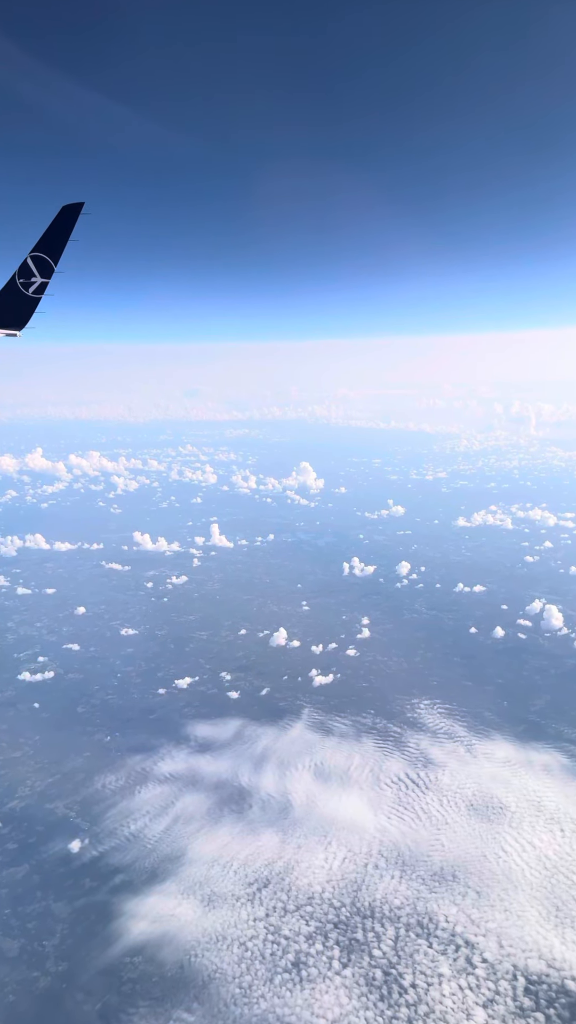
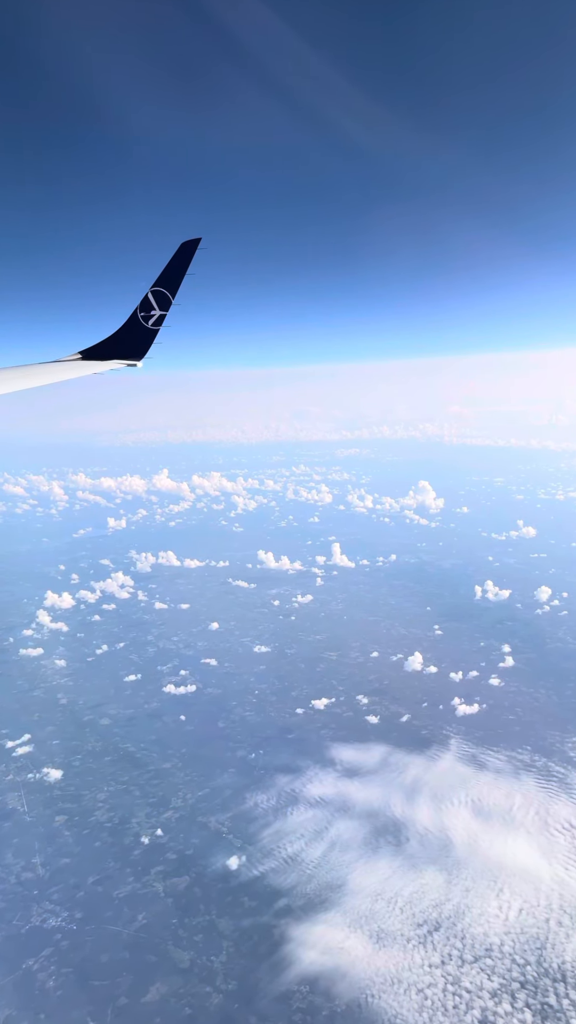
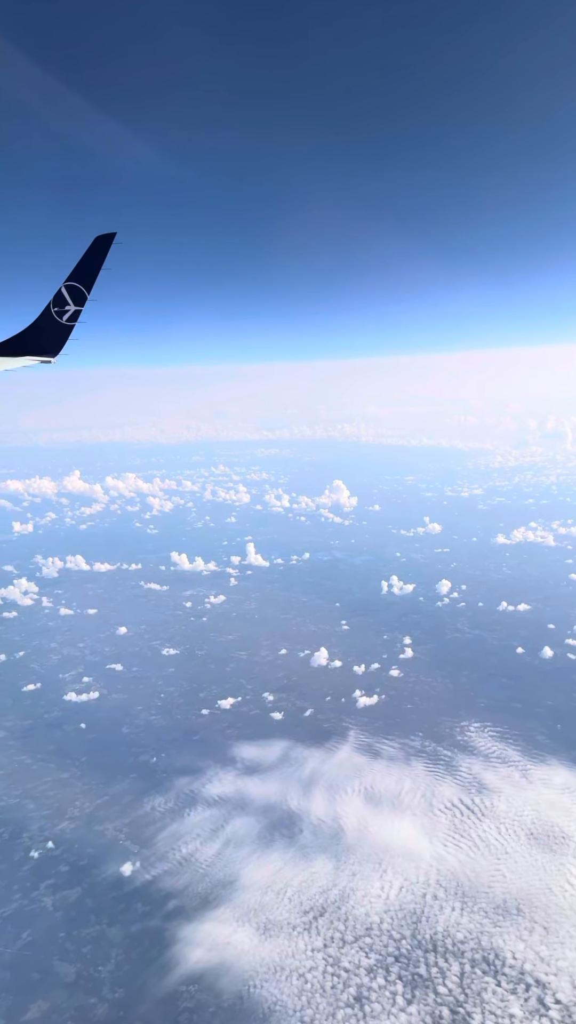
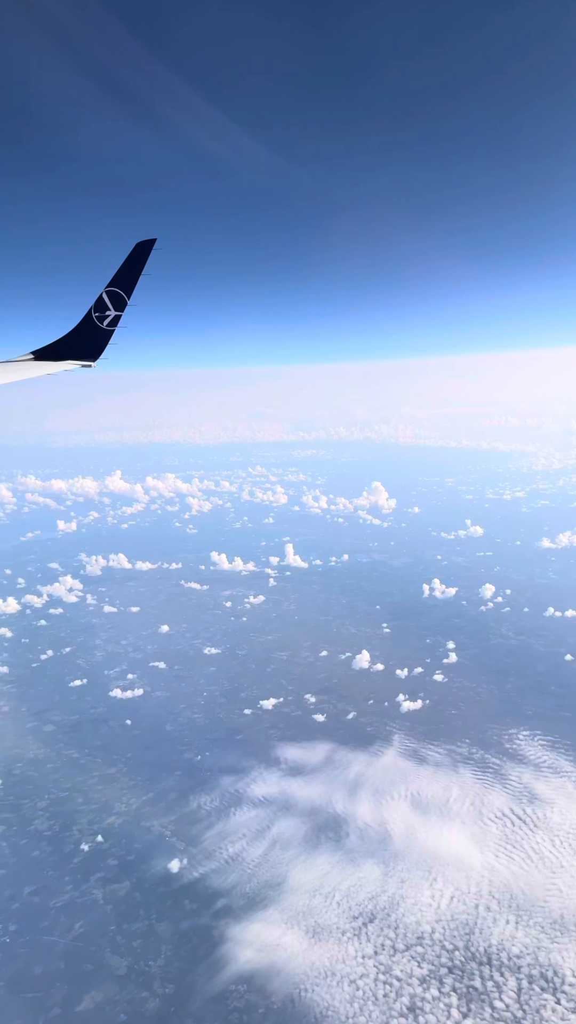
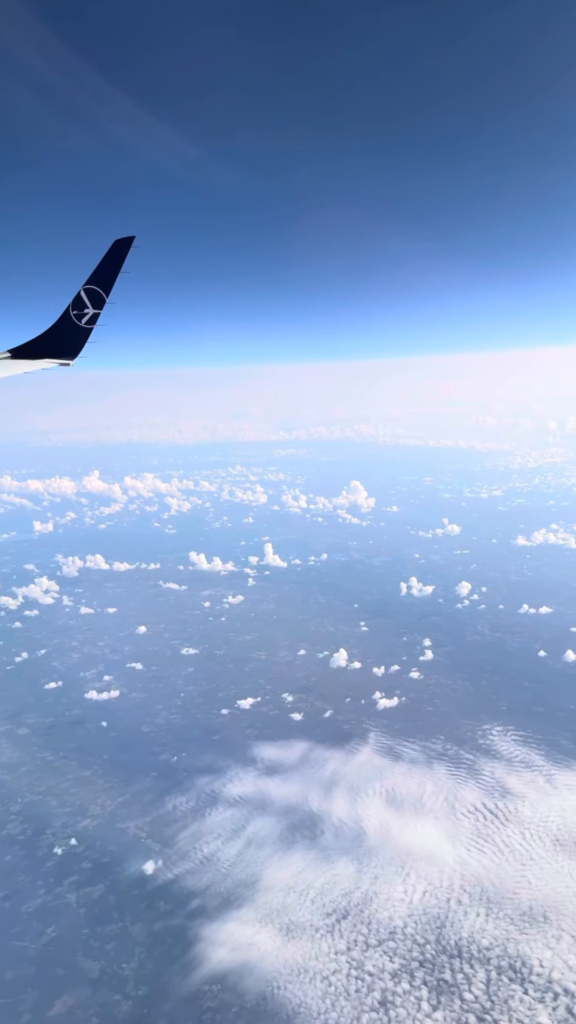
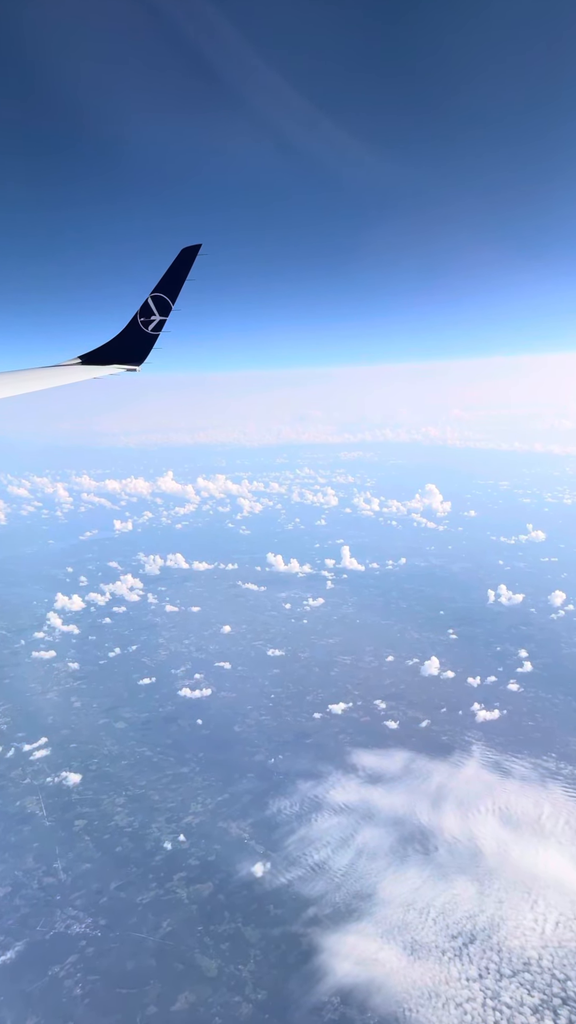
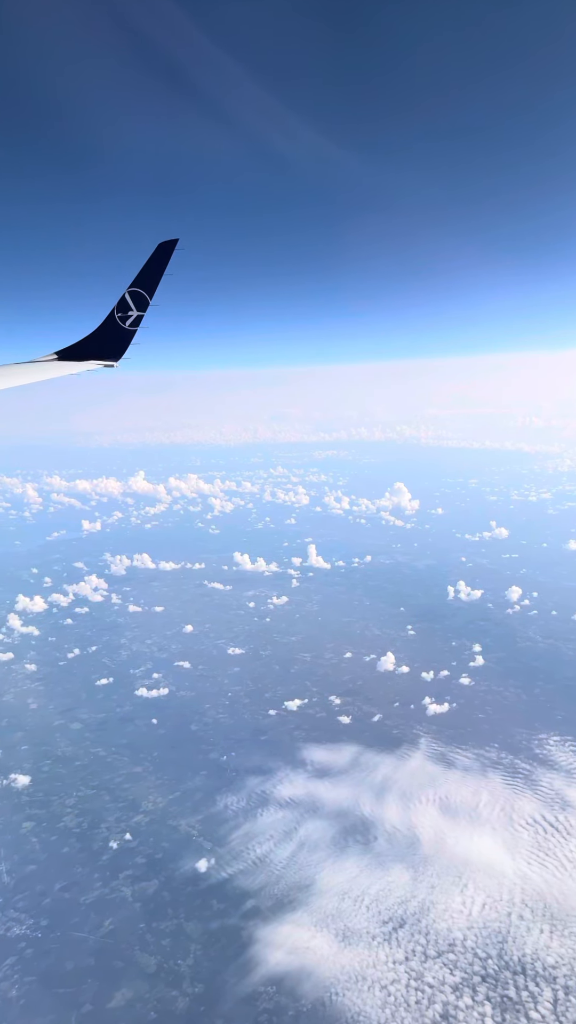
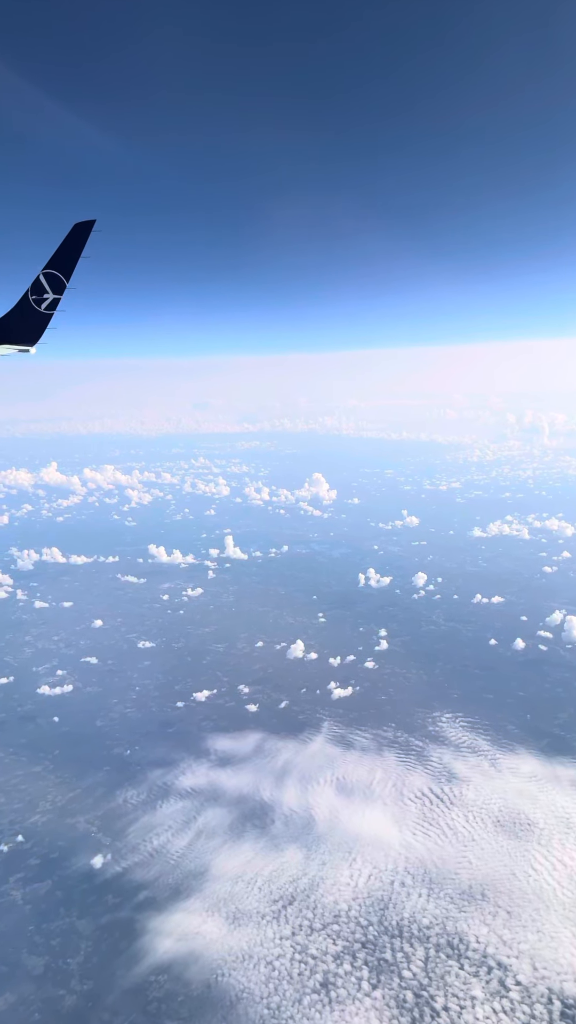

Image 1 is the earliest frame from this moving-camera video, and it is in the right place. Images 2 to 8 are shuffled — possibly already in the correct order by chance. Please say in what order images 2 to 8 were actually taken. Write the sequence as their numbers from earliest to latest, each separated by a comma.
8, 3, 5, 4, 7, 2, 6
